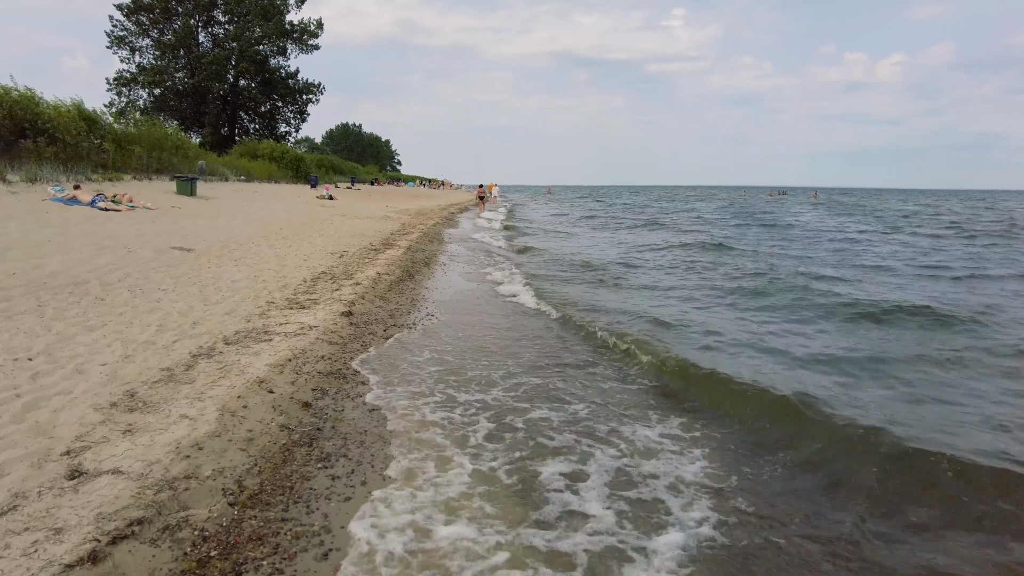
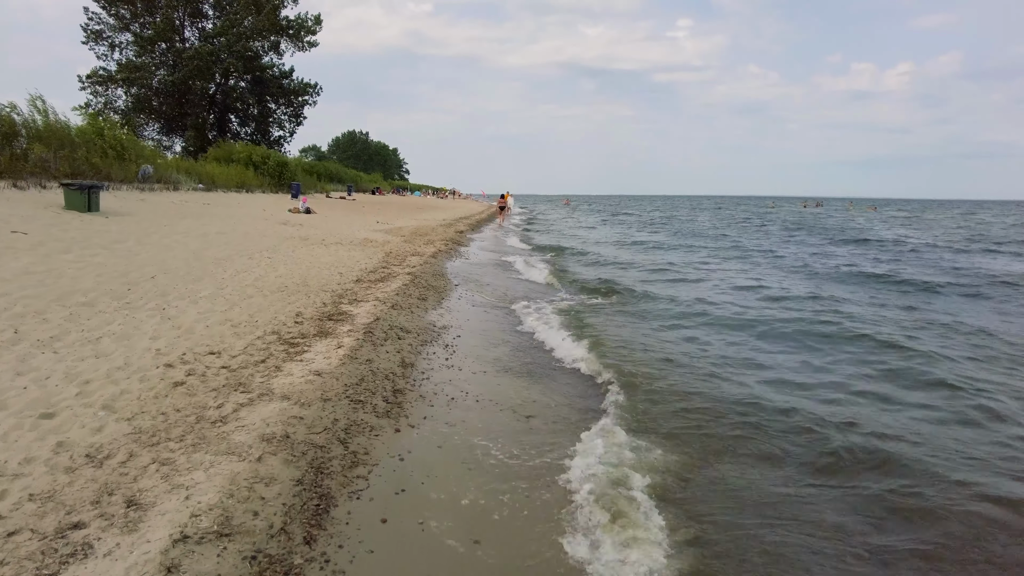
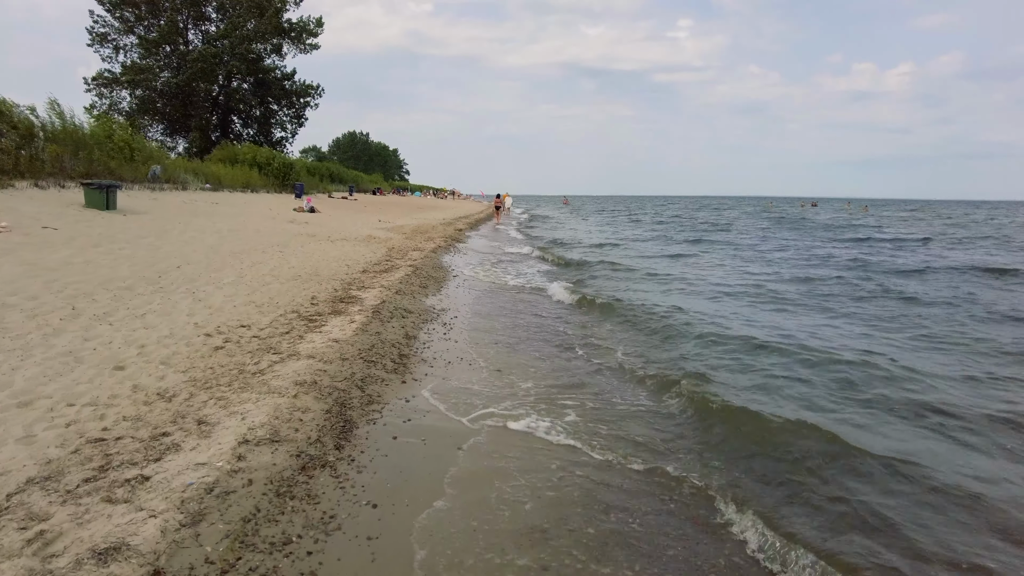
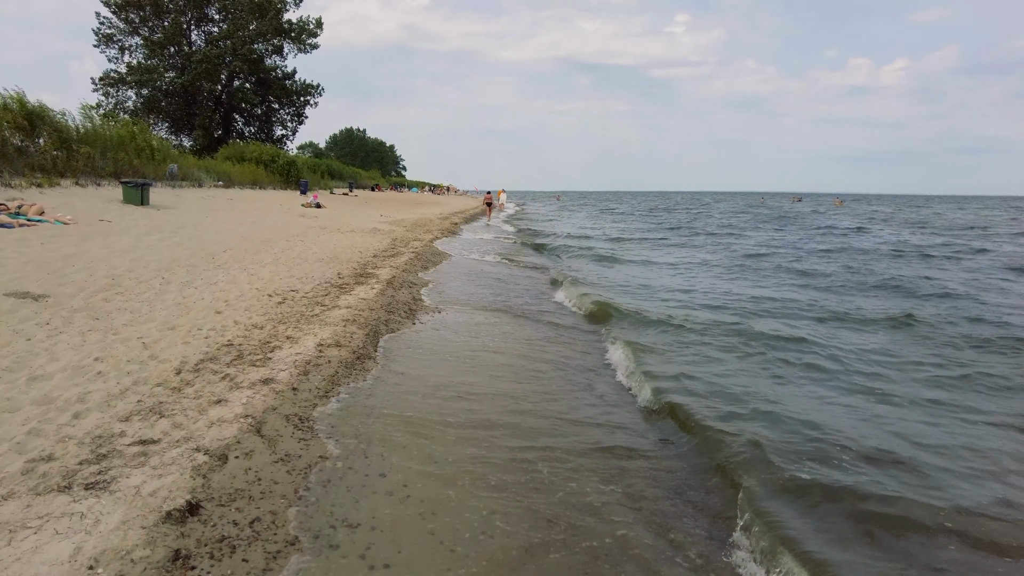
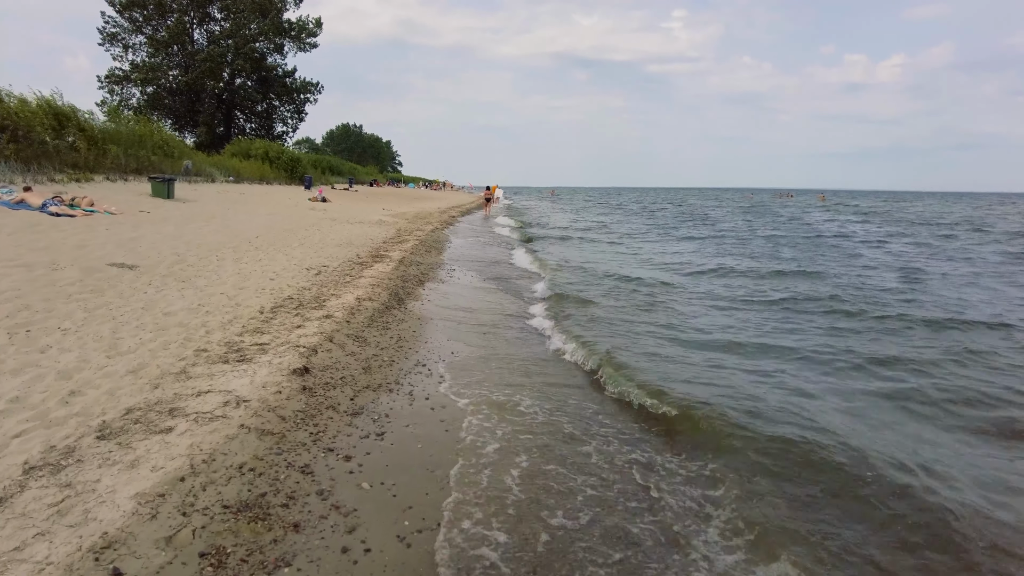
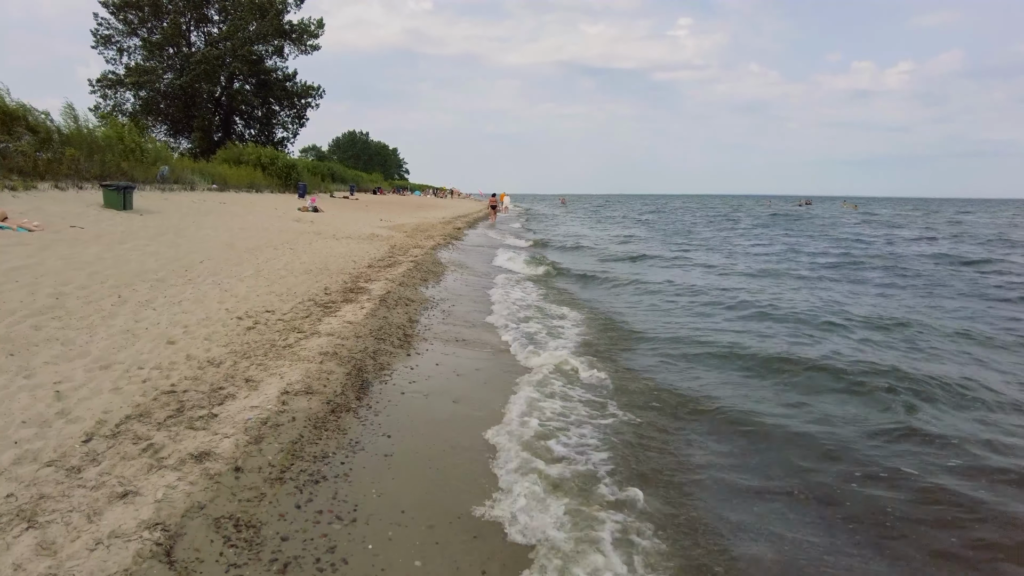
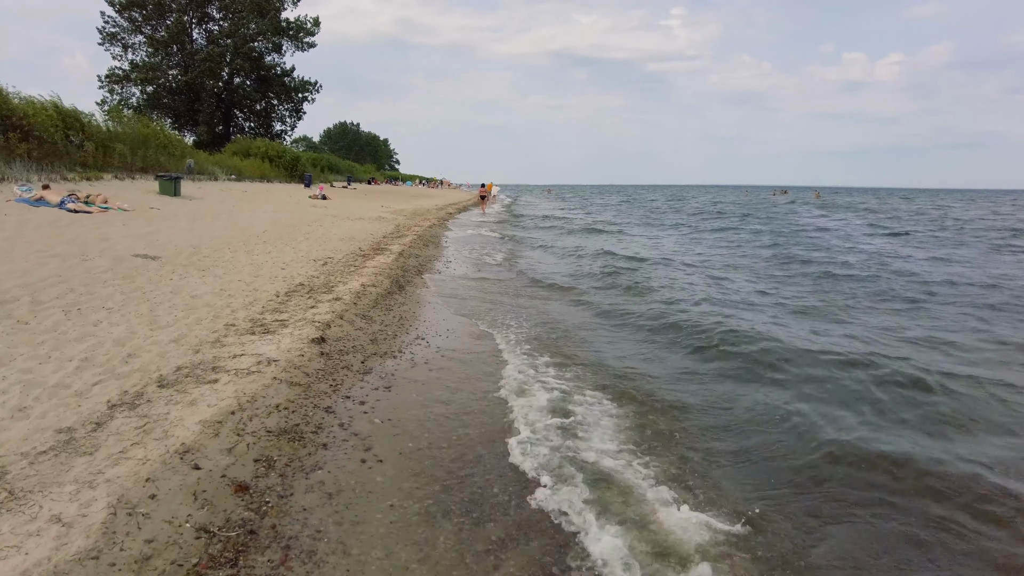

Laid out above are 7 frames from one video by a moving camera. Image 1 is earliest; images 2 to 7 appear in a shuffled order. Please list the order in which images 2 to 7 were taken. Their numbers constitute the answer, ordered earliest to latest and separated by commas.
7, 5, 4, 6, 3, 2
